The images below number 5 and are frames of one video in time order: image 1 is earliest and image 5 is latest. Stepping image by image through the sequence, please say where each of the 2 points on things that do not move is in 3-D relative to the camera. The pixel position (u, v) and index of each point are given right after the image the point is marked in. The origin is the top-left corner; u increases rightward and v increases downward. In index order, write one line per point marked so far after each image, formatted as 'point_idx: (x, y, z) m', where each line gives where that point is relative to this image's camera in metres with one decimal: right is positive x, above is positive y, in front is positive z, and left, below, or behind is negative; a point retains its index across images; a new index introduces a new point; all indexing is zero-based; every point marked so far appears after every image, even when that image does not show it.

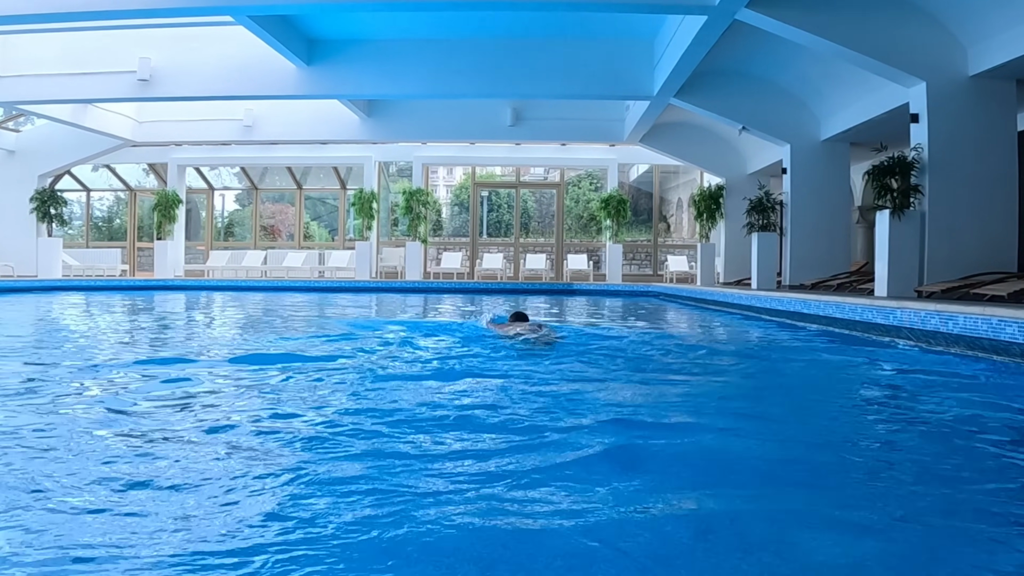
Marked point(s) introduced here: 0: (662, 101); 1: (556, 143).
0: (+2.3, +2.9, +12.8) m
1: (+0.9, +2.8, +15.8) m
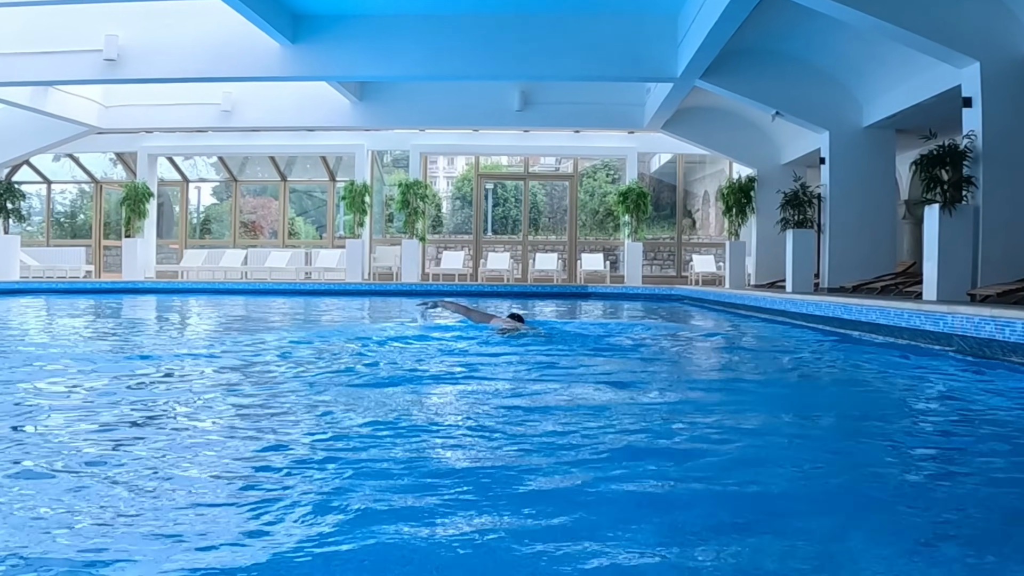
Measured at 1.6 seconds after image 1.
0: (+2.4, +2.8, +11.6) m
1: (+1.0, +2.8, +14.5) m
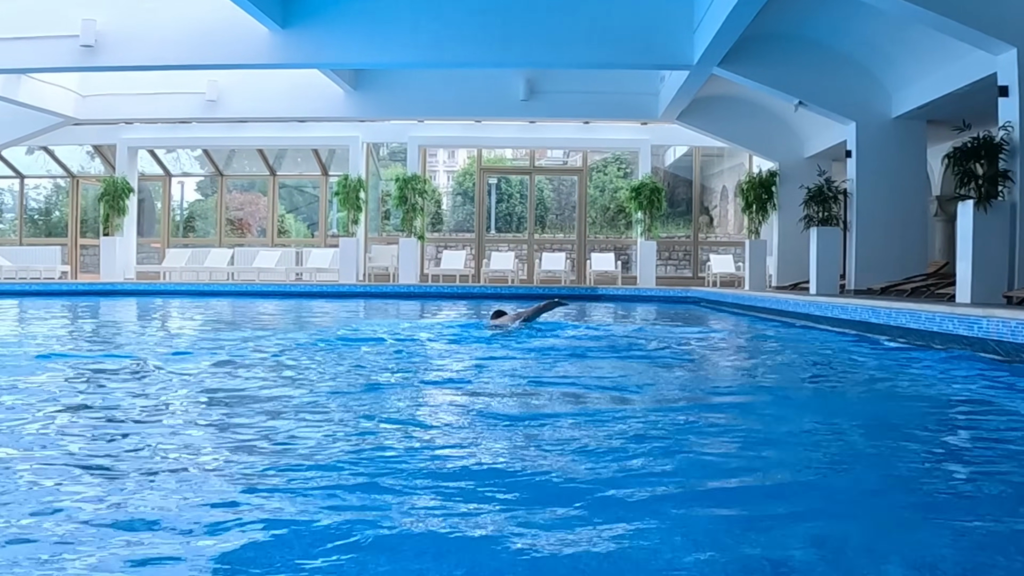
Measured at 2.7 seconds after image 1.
0: (+2.5, +2.8, +10.8) m
1: (+1.1, +2.8, +13.8) m
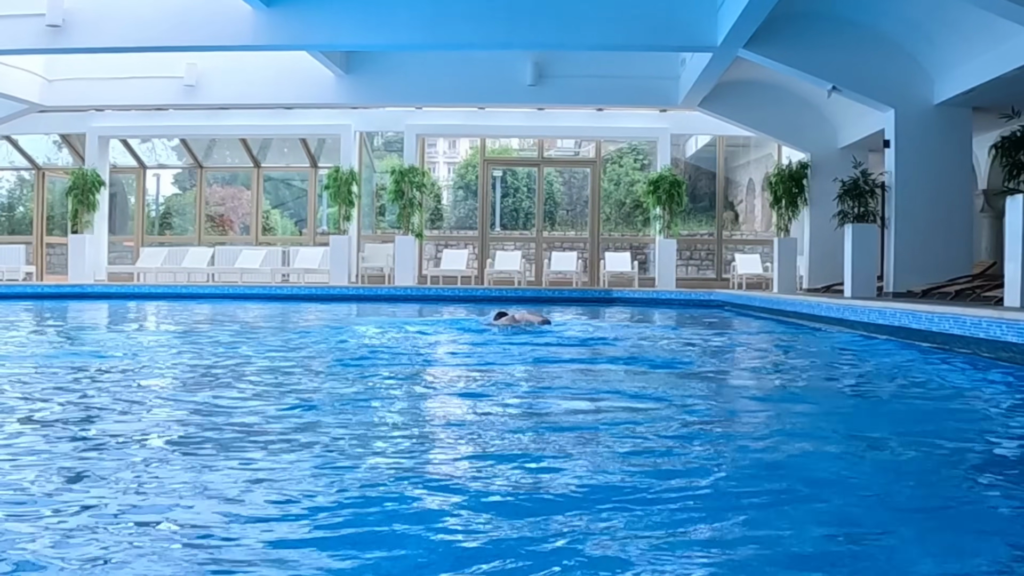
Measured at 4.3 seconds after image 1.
0: (+2.5, +2.8, +9.9) m
1: (+1.1, +2.7, +12.9) m
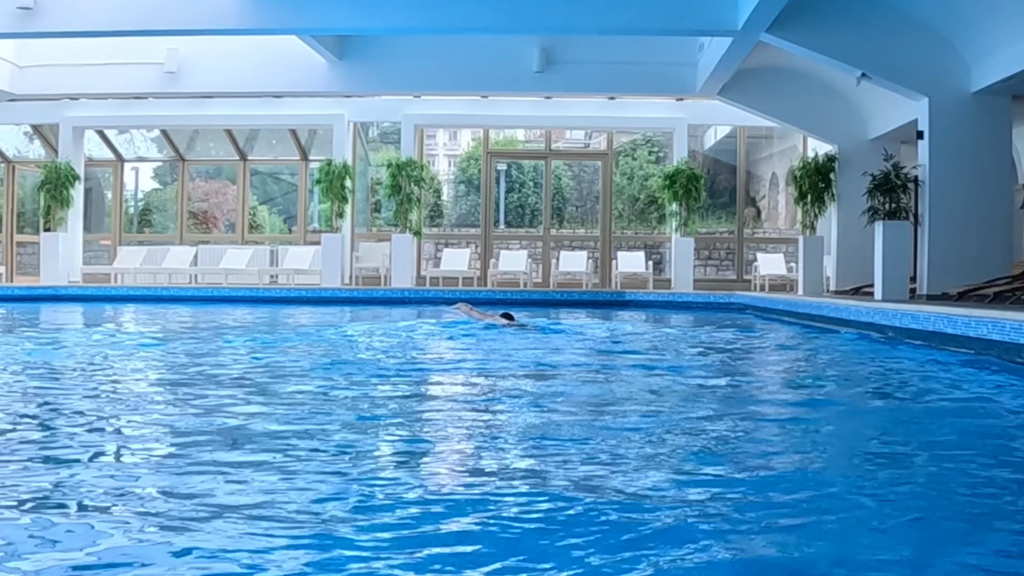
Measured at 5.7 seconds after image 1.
0: (+2.6, +2.7, +9.2) m
1: (+1.2, +2.7, +12.2) m
